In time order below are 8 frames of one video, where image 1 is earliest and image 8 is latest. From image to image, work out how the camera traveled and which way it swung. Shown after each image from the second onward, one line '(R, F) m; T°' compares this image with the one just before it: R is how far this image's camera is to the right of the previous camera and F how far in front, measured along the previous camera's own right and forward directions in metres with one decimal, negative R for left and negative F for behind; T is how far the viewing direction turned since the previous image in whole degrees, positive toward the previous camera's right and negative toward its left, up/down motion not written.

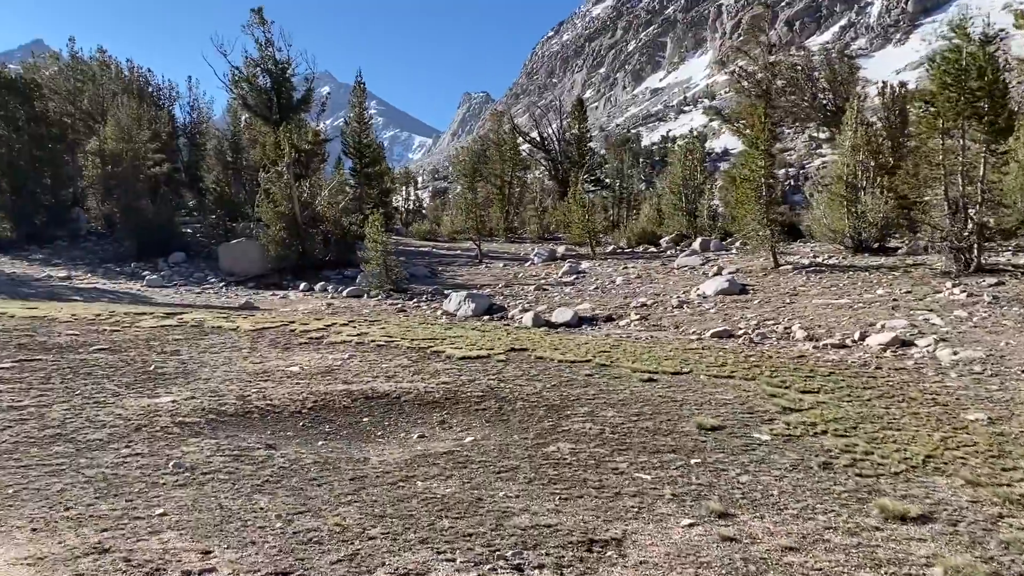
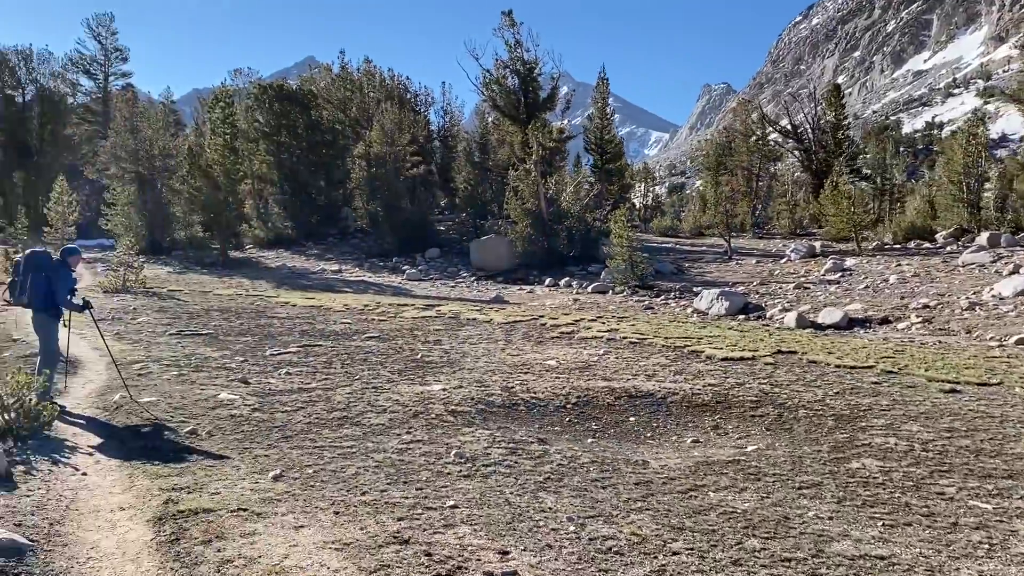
(-0.4, +0.3) m; -16°
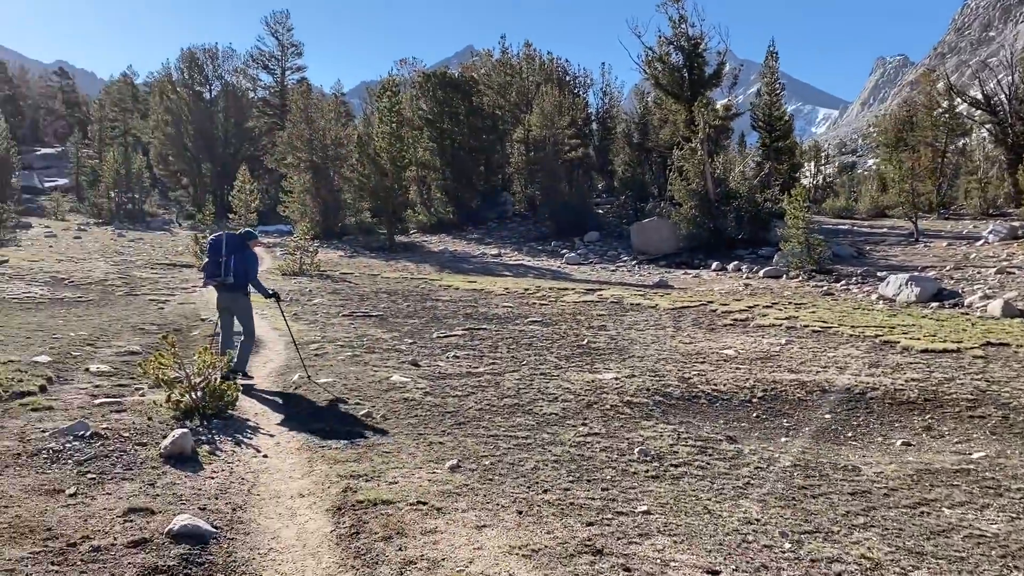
(-0.2, +0.4) m; -10°
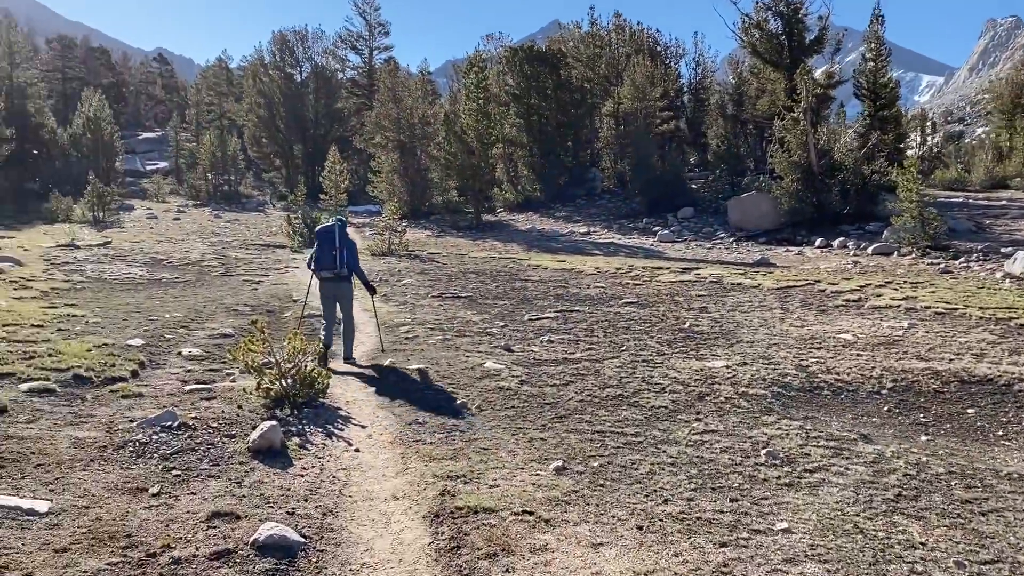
(-0.1, +0.5) m; -6°
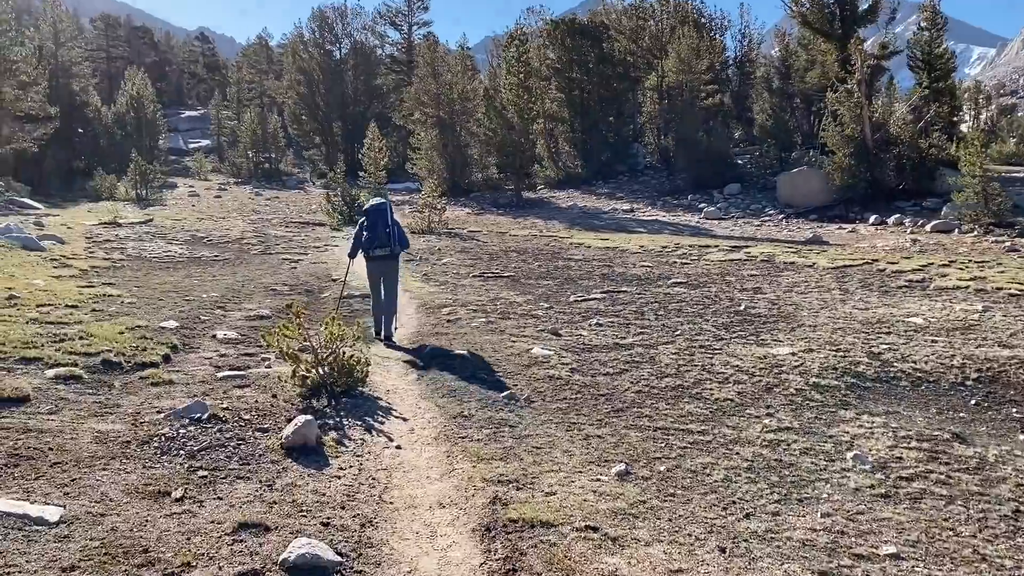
(-0.1, +0.5) m; -3°
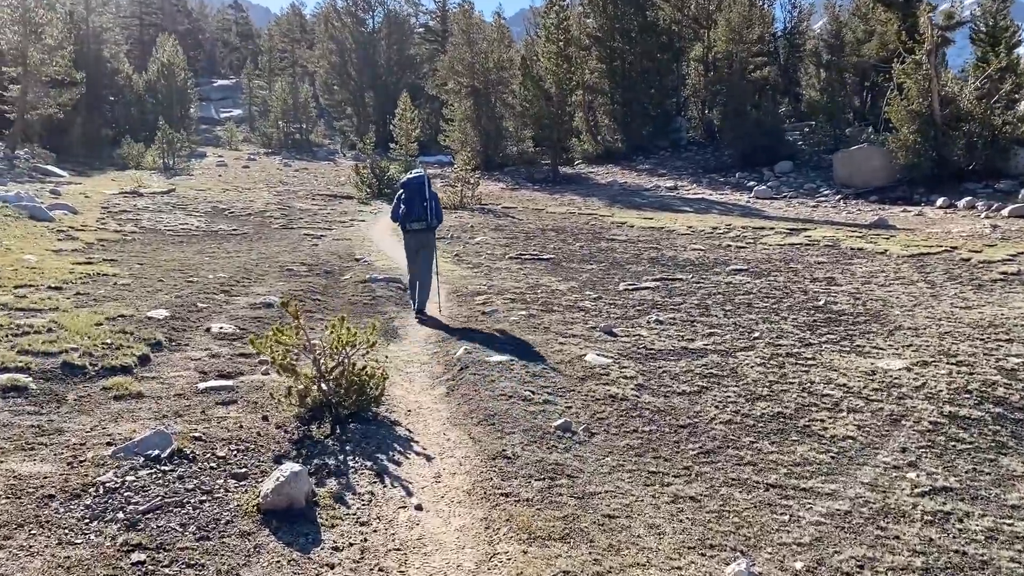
(-0.1, +1.3) m; -2°
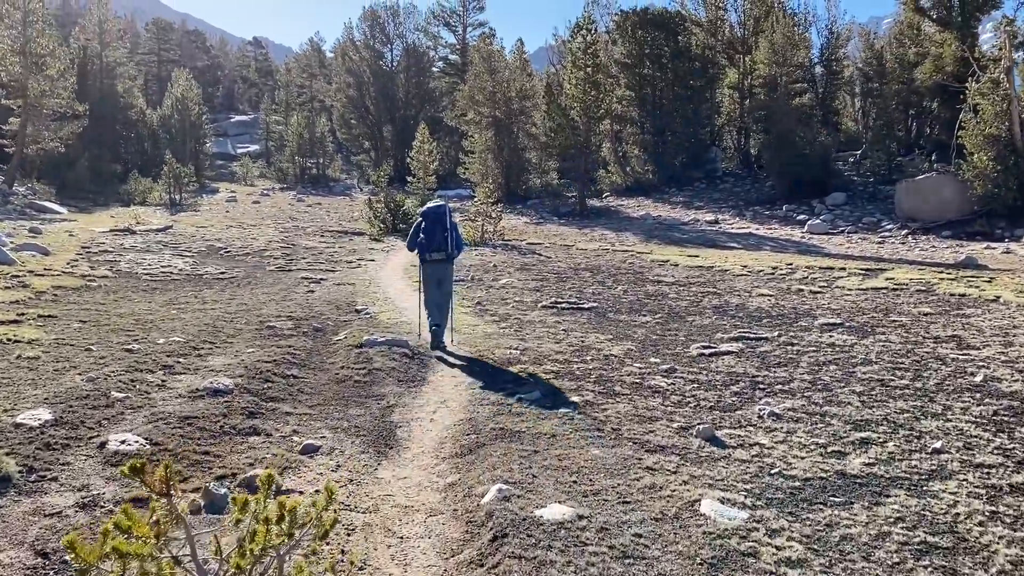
(-0.2, +2.3) m; -1°
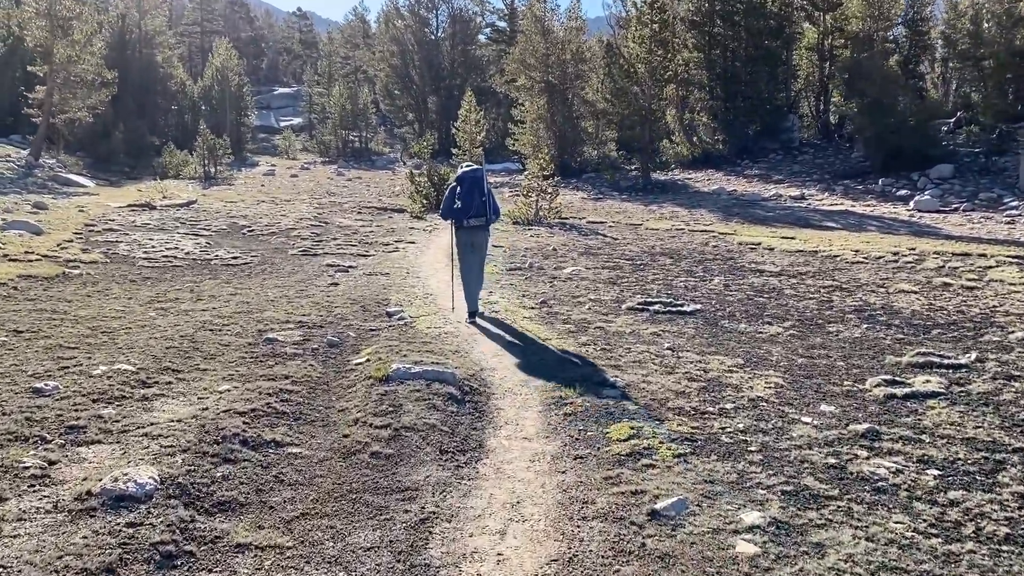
(-0.3, +2.5) m; -3°
